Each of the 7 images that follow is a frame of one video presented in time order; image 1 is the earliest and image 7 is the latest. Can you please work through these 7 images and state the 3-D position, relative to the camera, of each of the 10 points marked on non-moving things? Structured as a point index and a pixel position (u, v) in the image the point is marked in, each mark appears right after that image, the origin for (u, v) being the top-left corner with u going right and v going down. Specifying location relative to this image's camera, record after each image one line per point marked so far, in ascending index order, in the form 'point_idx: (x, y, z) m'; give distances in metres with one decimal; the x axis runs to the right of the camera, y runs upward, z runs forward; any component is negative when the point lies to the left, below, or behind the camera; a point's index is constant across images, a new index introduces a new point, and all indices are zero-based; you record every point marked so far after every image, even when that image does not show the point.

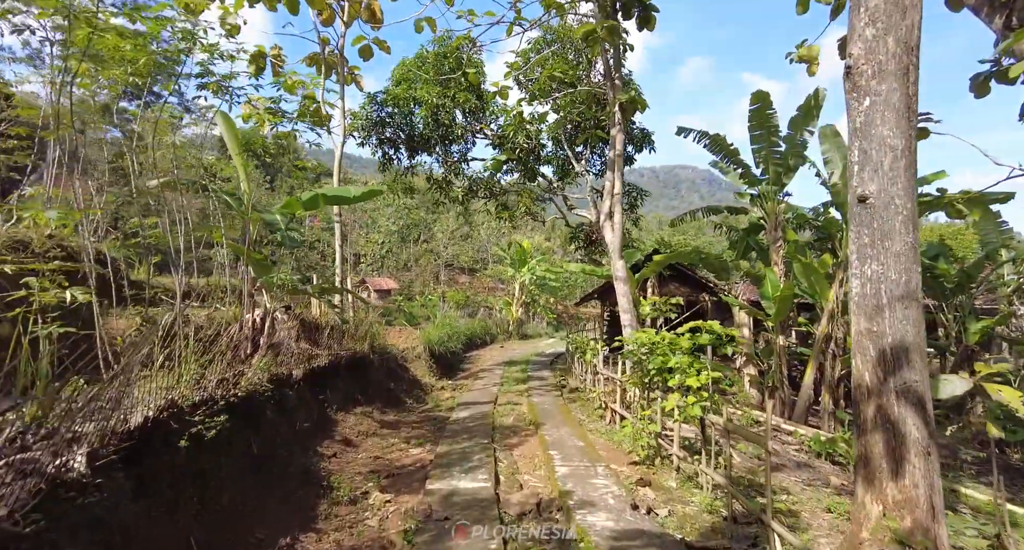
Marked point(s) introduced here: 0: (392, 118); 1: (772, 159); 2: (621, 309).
0: (-2.5, +3.2, +11.5) m
1: (+4.4, +1.9, +9.4) m
2: (+1.6, -0.5, +8.2) m
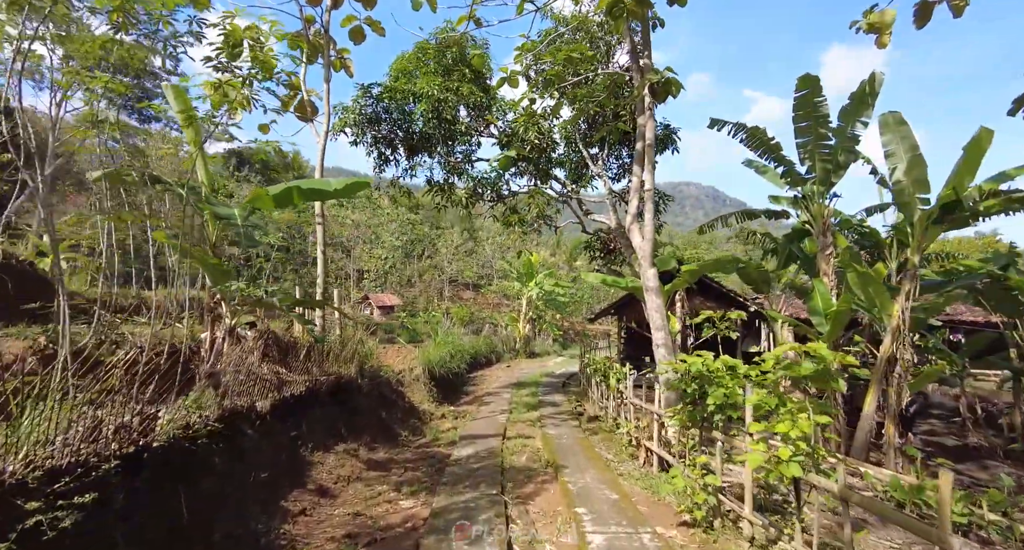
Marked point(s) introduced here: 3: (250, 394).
0: (-2.3, +3.0, +10.4) m
1: (+4.5, +1.8, +8.2) m
2: (+1.7, -0.6, +6.9) m
3: (-2.5, -1.1, +5.3) m
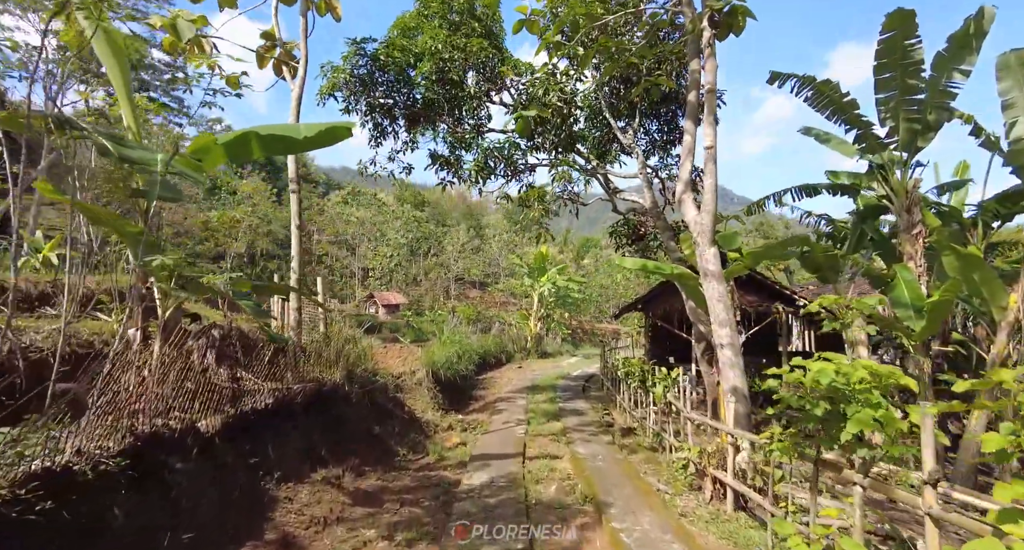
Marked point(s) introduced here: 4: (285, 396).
0: (-2.0, +3.2, +9.0) m
1: (+4.8, +2.0, +6.8) m
2: (+2.0, -0.4, +5.5) m
3: (-2.3, -1.0, +4.0) m
4: (-2.1, -1.1, +5.2) m
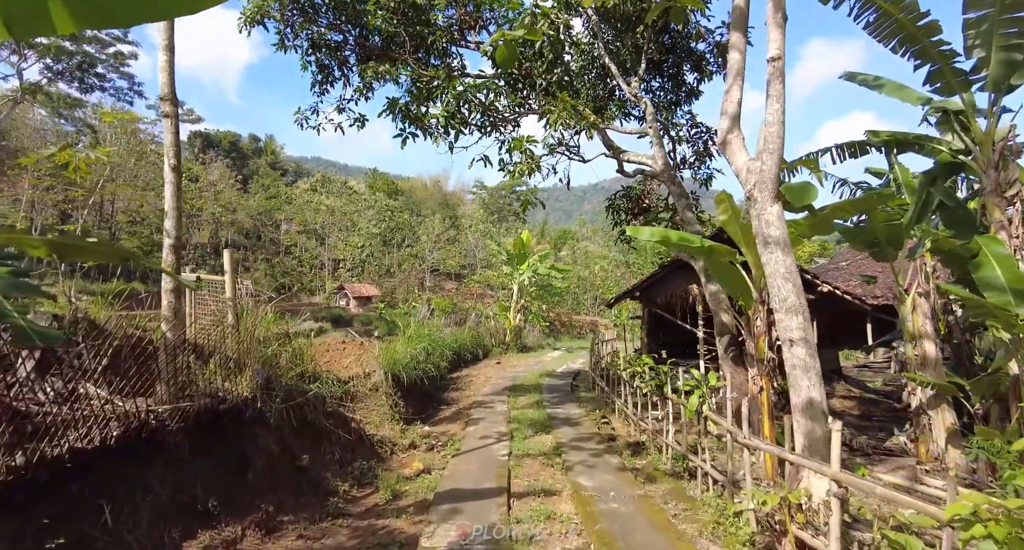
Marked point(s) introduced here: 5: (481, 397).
0: (-2.3, +3.5, +7.2) m
1: (+4.6, +2.2, +5.2) m
2: (+1.8, -0.2, +3.9) m
3: (-2.4, -0.8, +2.2) m
4: (-2.2, -0.9, +3.4) m
5: (-0.6, -2.1, +9.7) m
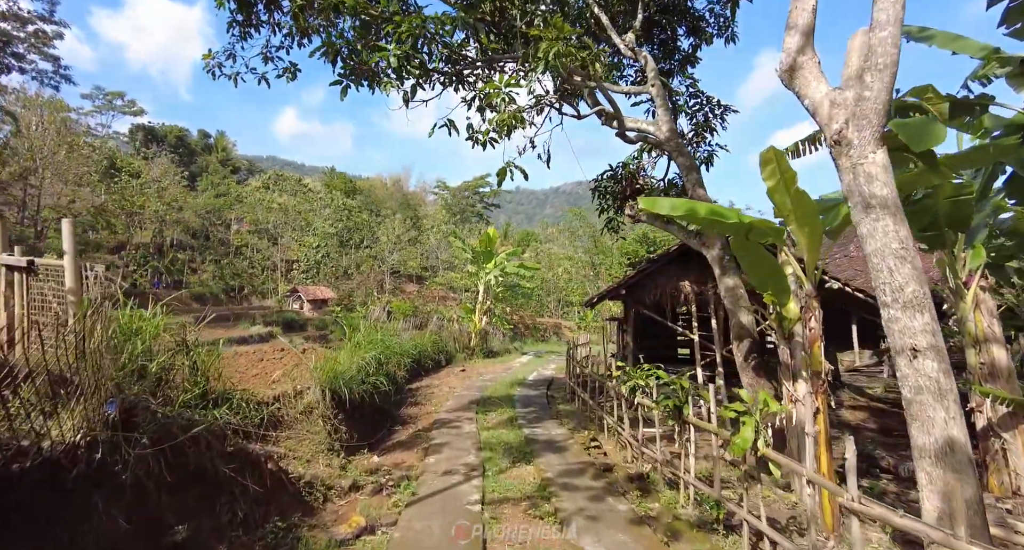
0: (-2.6, +3.6, +5.6) m
1: (+4.4, +2.3, +4.1) m
2: (+1.8, -0.1, +2.6) m
3: (-2.3, -0.6, +0.6) m
4: (-2.2, -0.8, +1.8) m
5: (-1.0, -2.1, +8.2) m
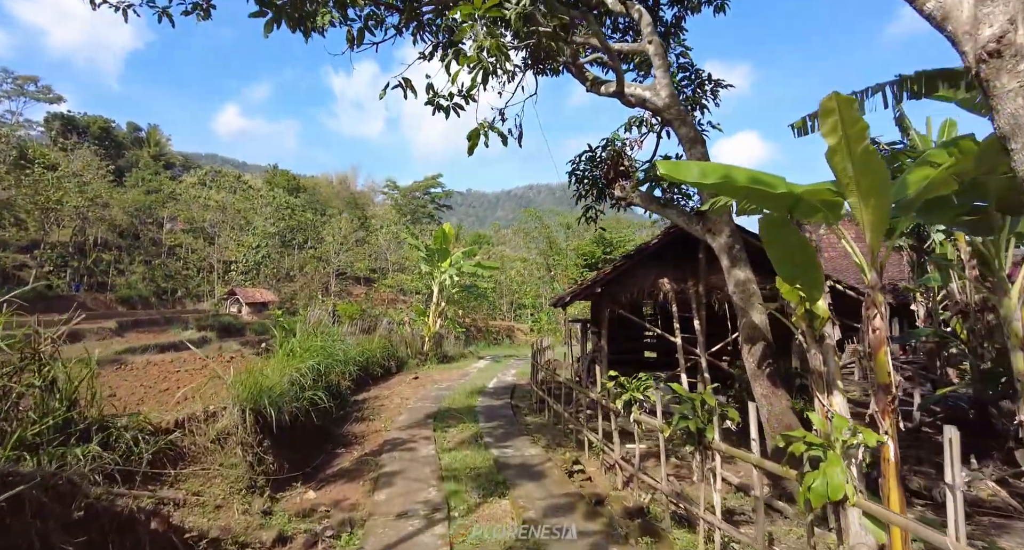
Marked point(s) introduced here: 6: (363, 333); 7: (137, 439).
0: (-2.8, +3.6, +4.3) m
1: (+4.3, +2.4, +3.5) m
2: (+1.8, 0.0, +1.7) m
3: (-2.1, -0.5, -0.6) m
4: (-2.1, -0.7, +0.6) m
5: (-1.5, -2.0, +7.1) m
6: (-3.9, -1.5, +14.5) m
7: (-2.6, -1.1, +3.8) m
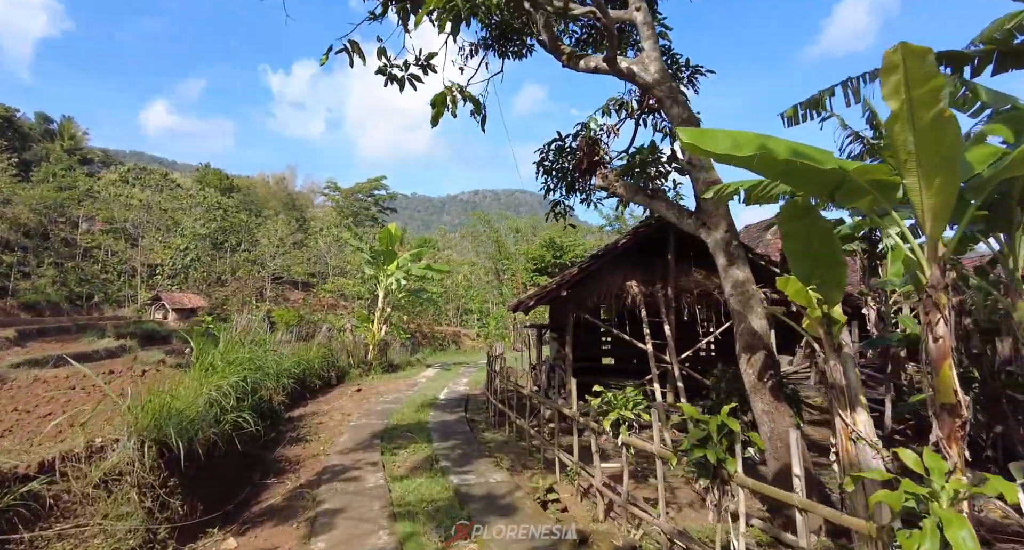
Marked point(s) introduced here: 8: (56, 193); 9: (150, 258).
0: (-3.0, +3.7, +3.4) m
1: (+4.2, +2.4, +3.2) m
2: (+1.8, 0.0, +1.2) m
3: (-1.8, -0.5, -1.6) m
4: (-1.9, -0.6, -0.3) m
5: (-2.0, -2.0, +6.2) m
6: (-5.1, -1.6, +13.3) m
7: (-2.7, -1.1, +2.8) m
8: (-16.0, +2.9, +19.3) m
9: (-12.7, +0.7, +19.0) m
